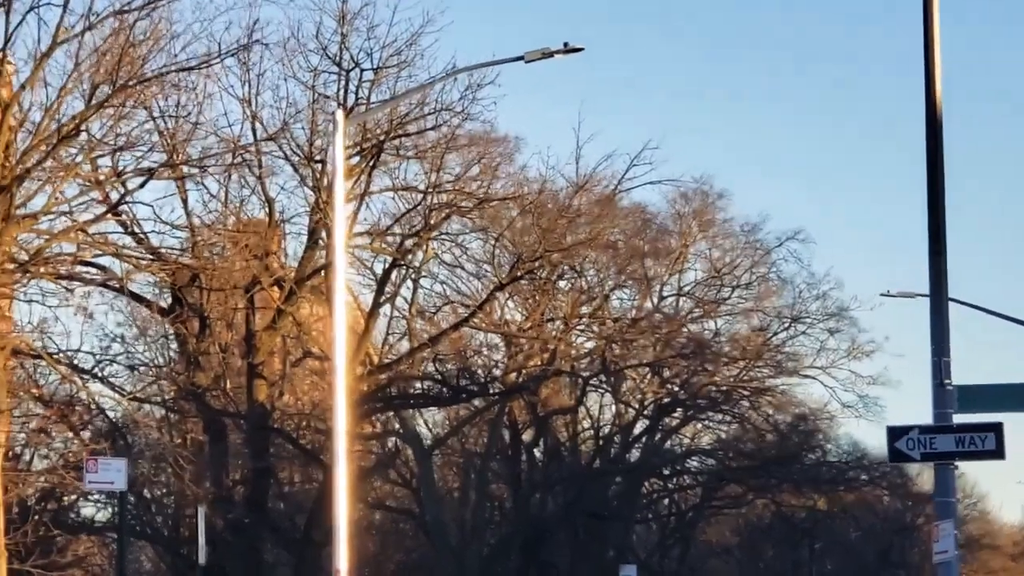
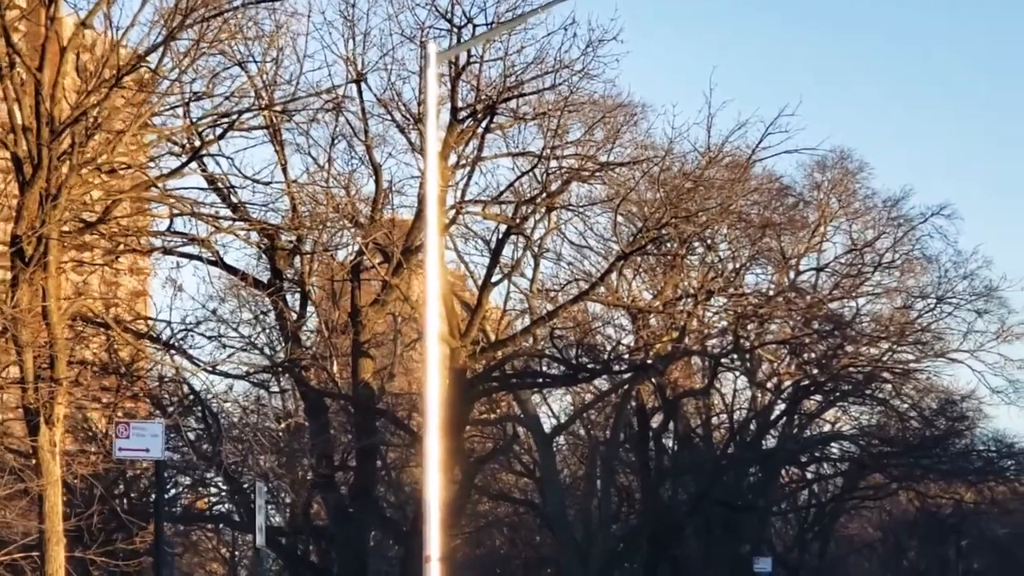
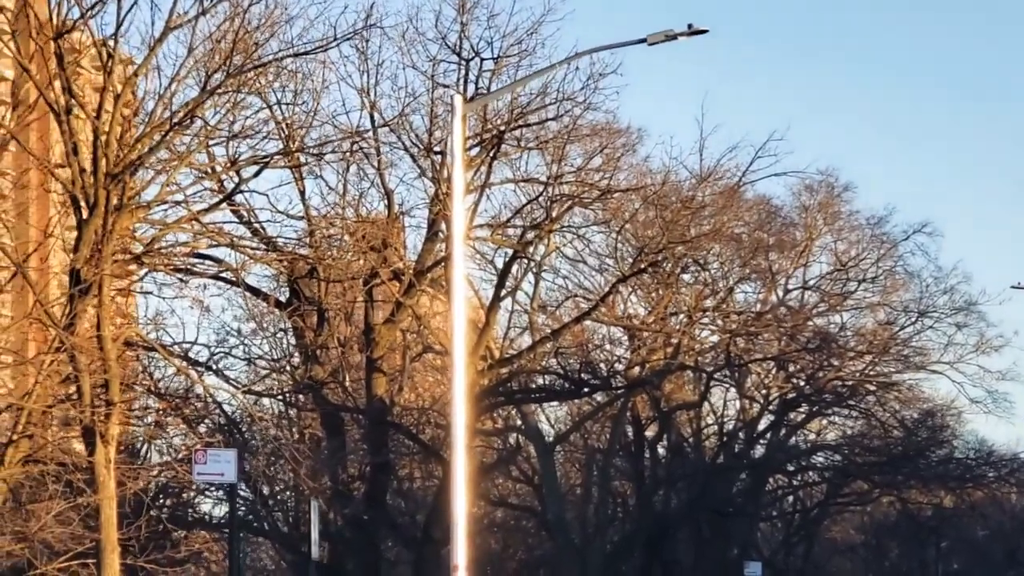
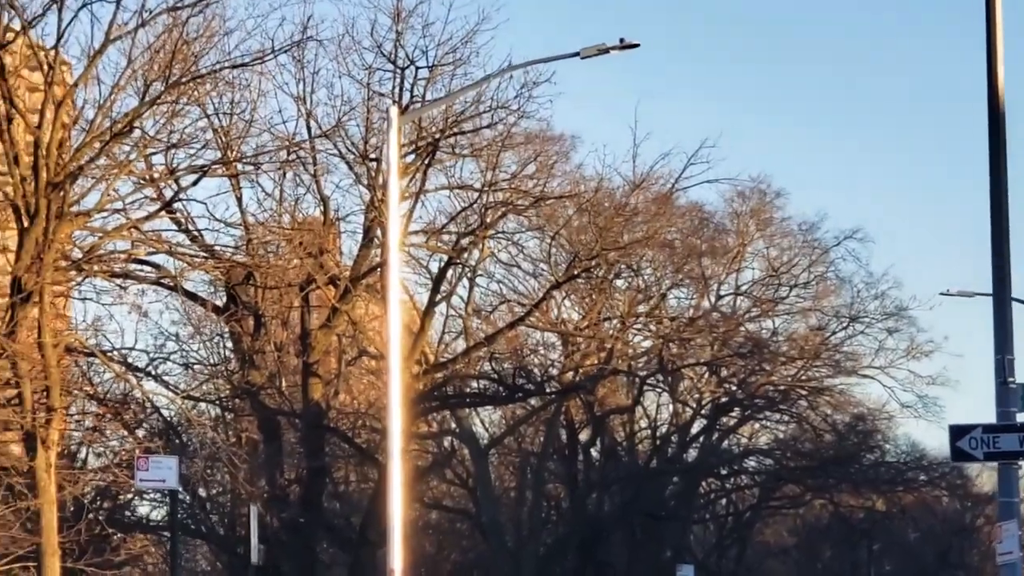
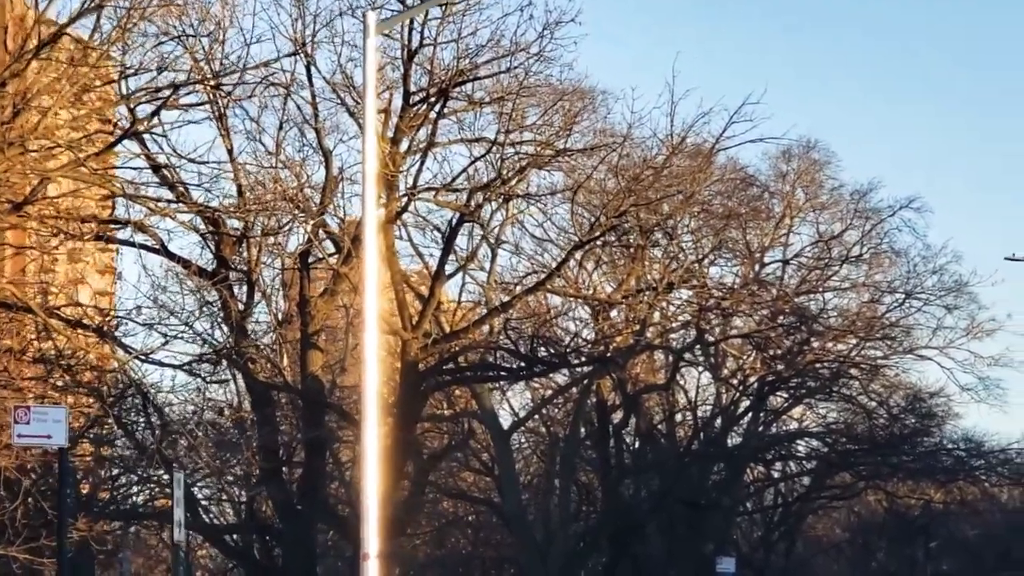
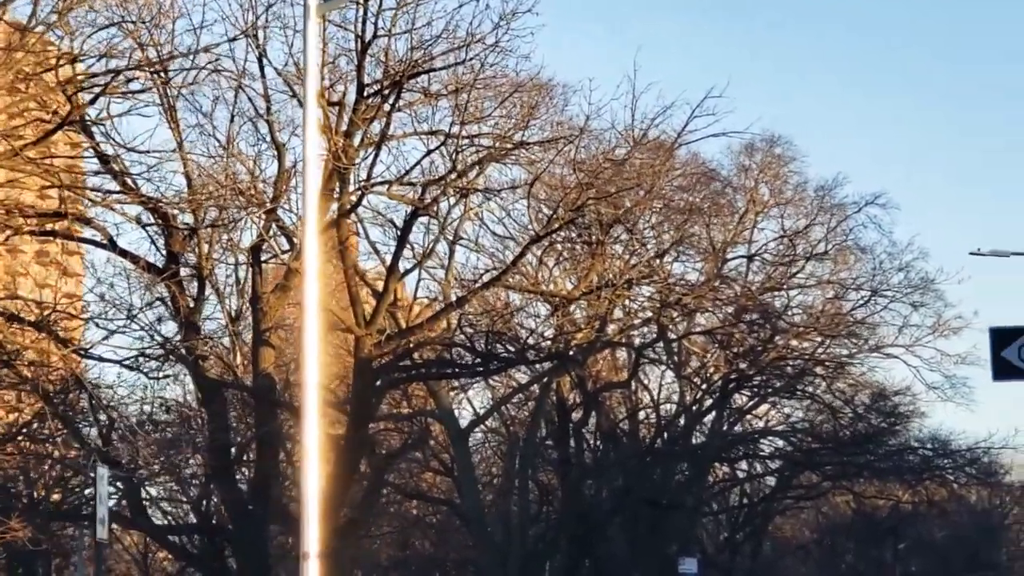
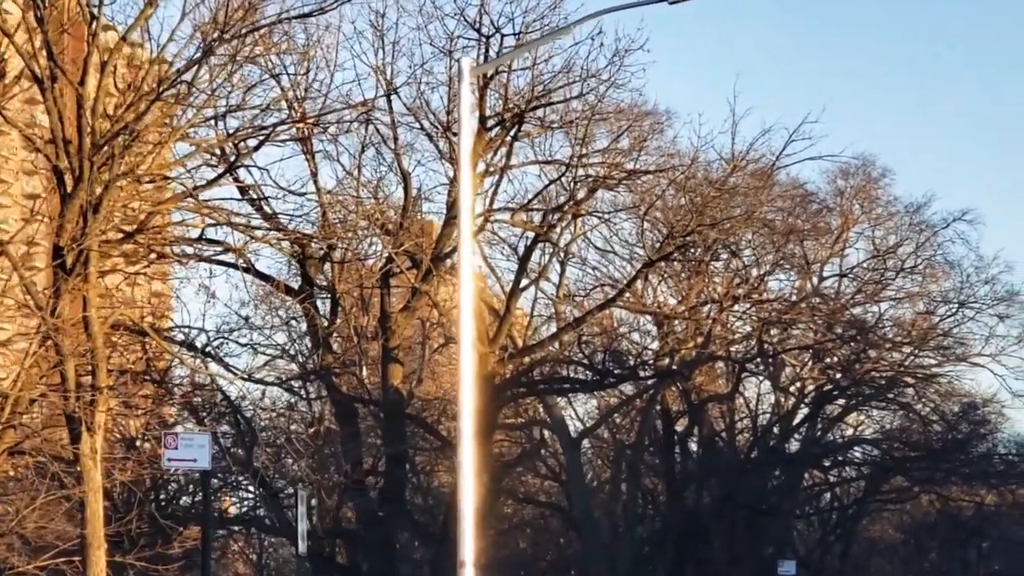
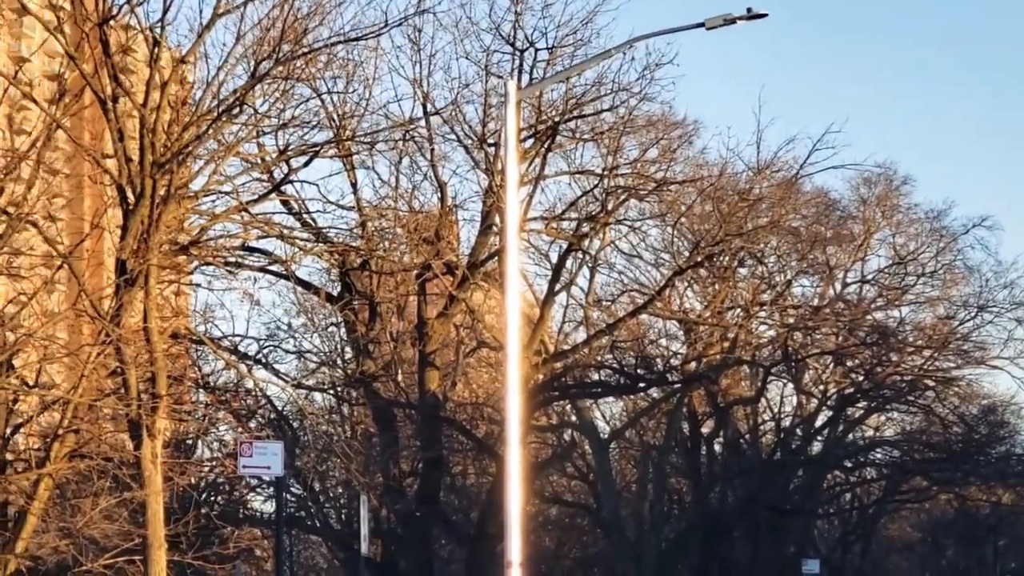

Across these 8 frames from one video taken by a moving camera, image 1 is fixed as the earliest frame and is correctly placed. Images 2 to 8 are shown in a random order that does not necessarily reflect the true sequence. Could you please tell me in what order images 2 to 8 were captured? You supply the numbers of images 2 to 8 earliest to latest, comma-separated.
4, 3, 8, 7, 2, 5, 6
